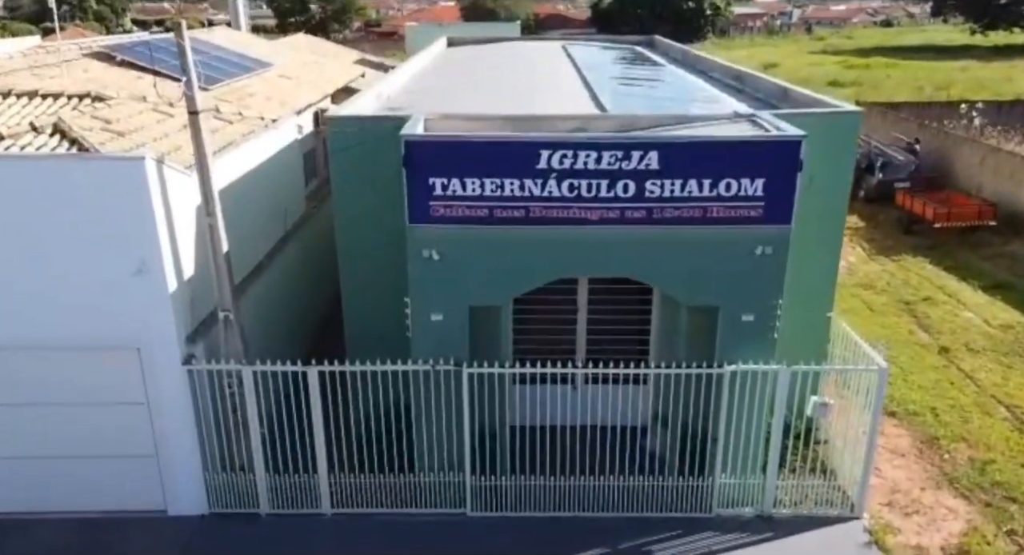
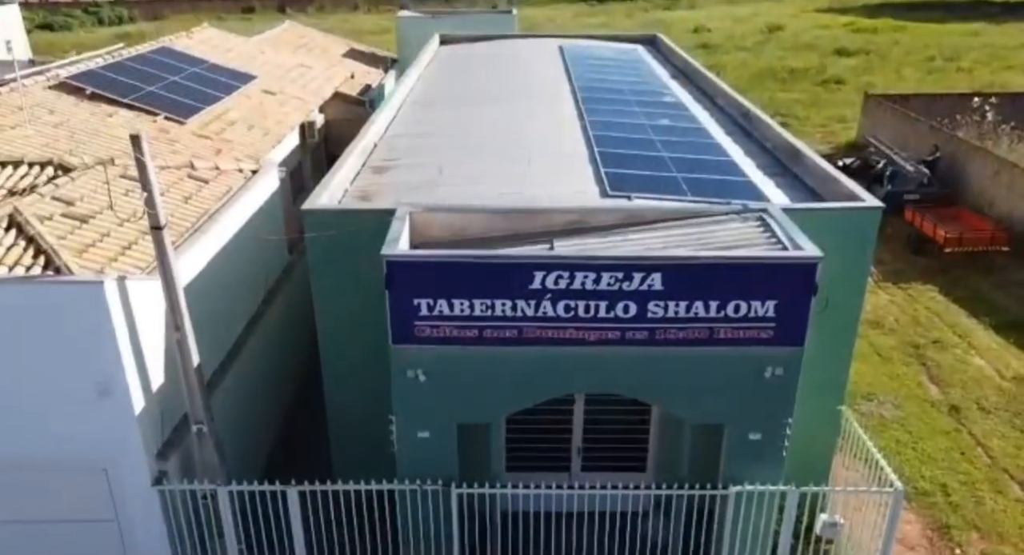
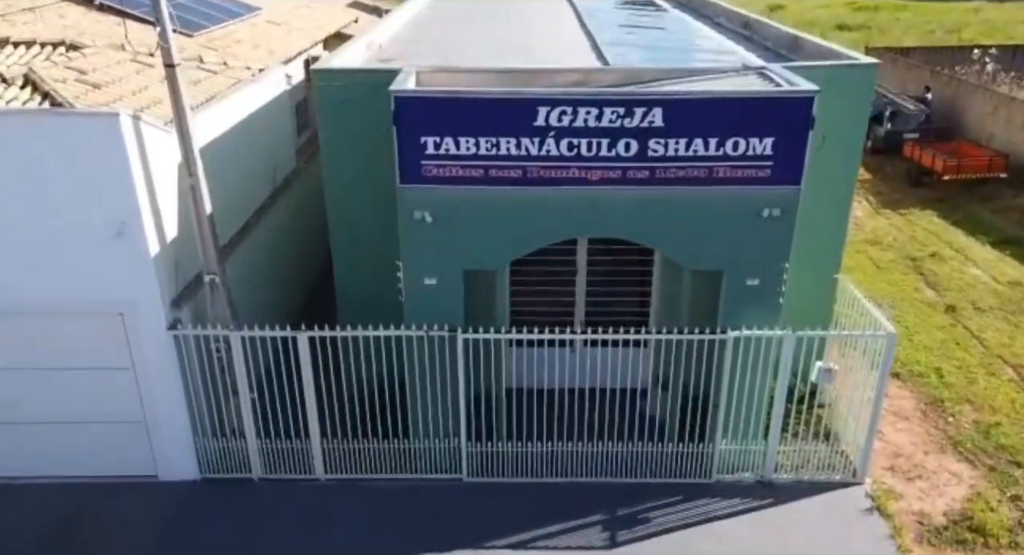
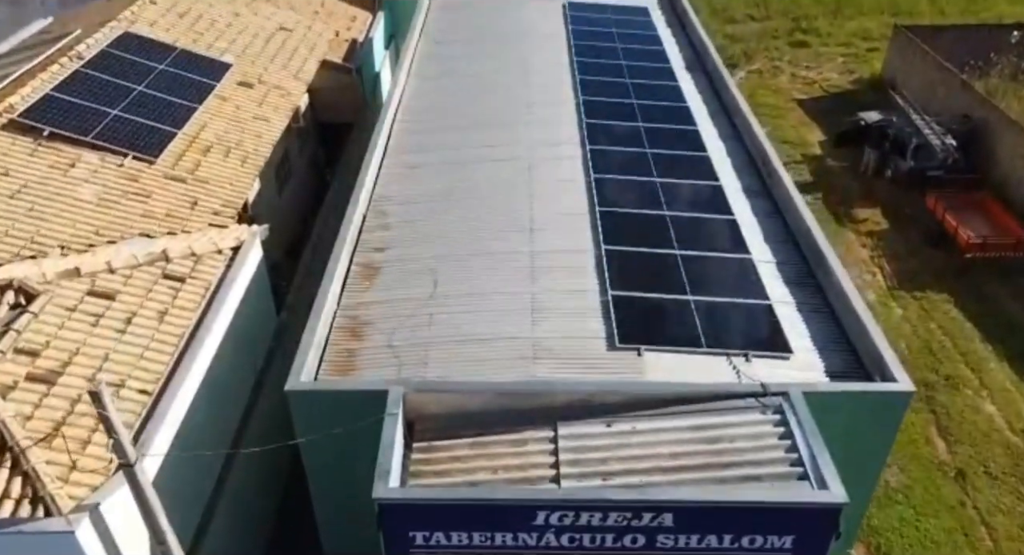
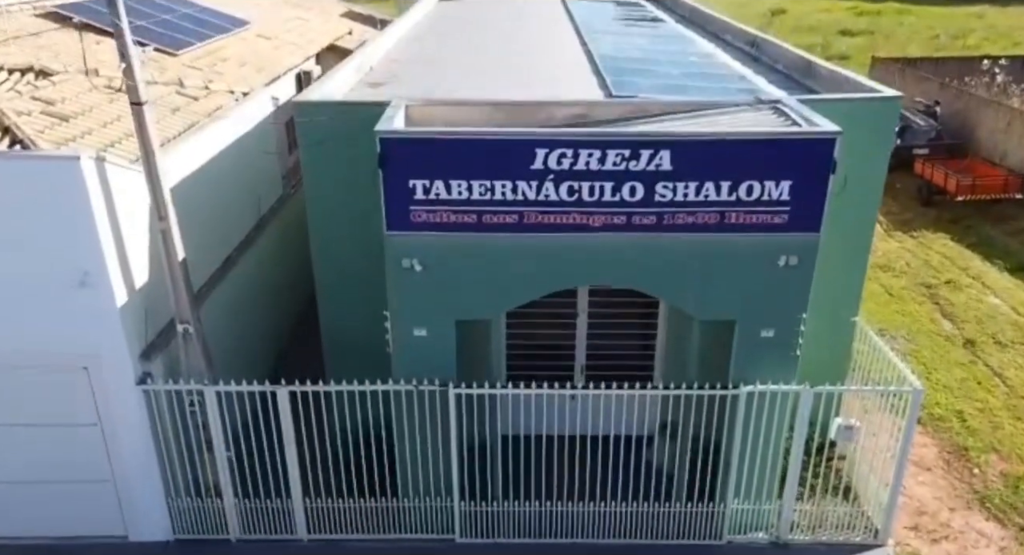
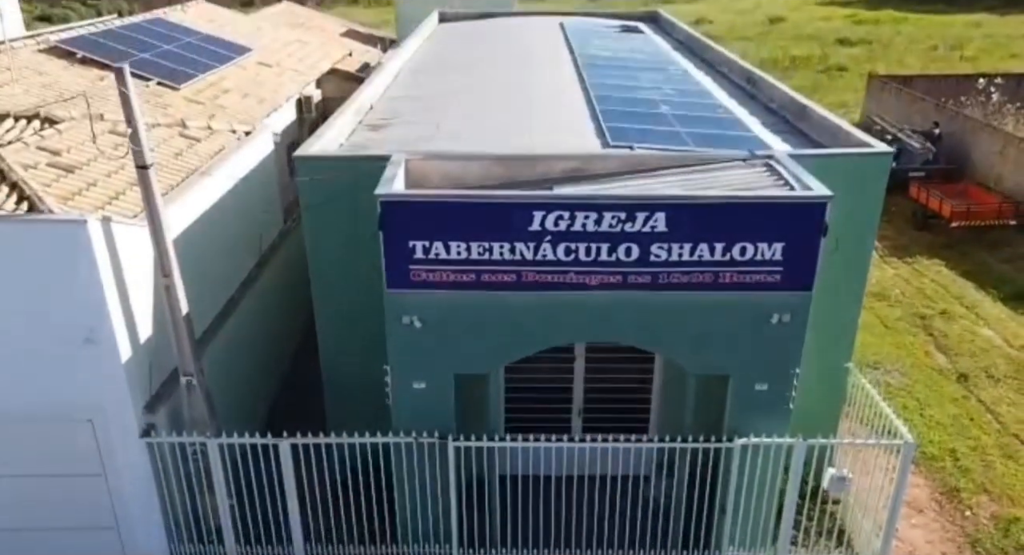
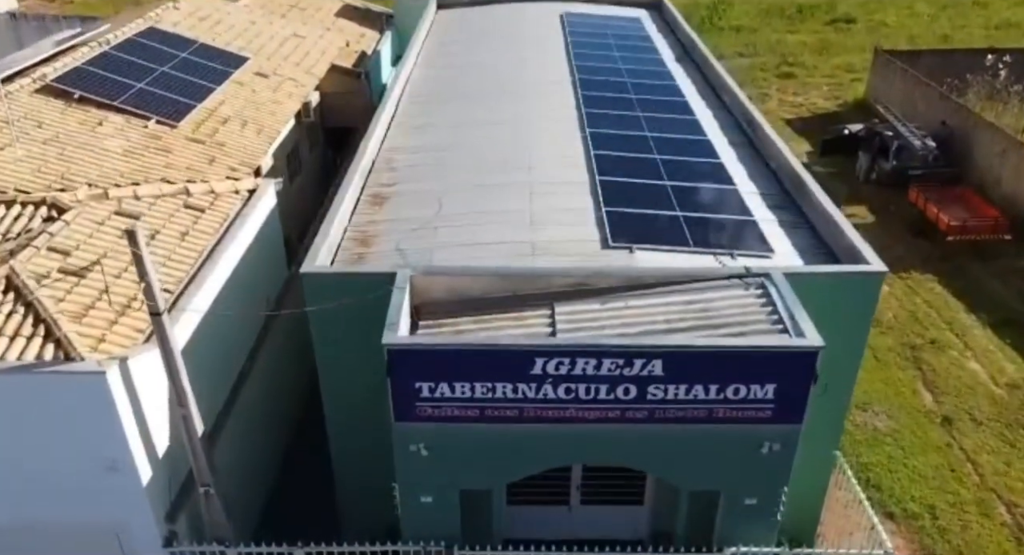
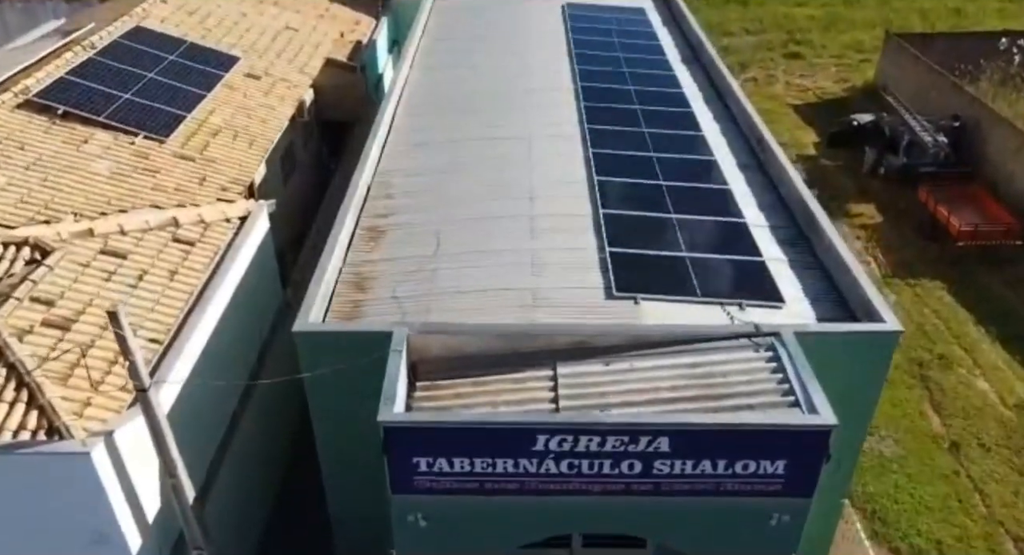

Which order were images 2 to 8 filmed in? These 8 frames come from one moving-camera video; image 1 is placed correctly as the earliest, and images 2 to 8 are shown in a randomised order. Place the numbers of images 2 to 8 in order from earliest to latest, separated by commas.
3, 5, 6, 2, 7, 8, 4
